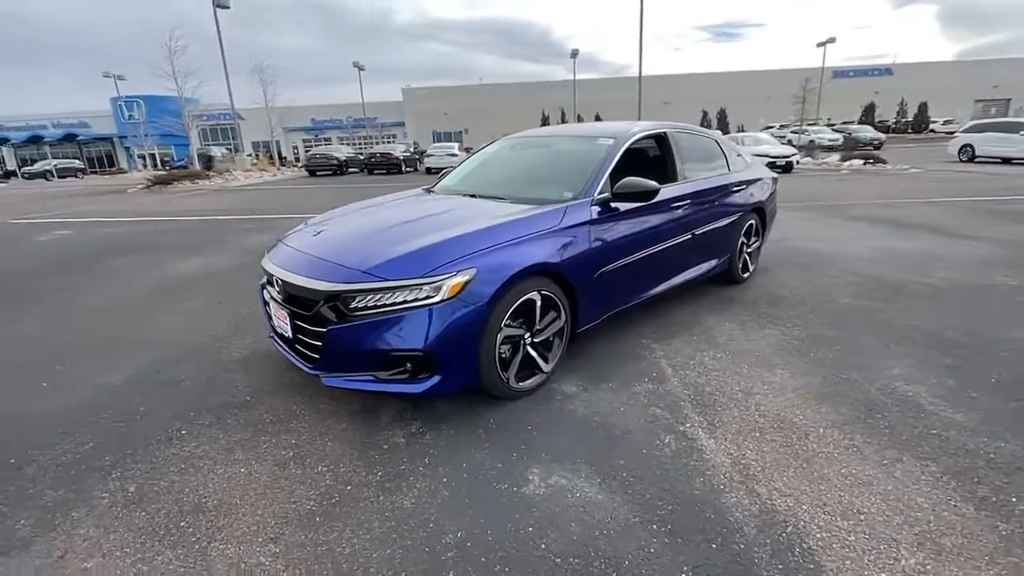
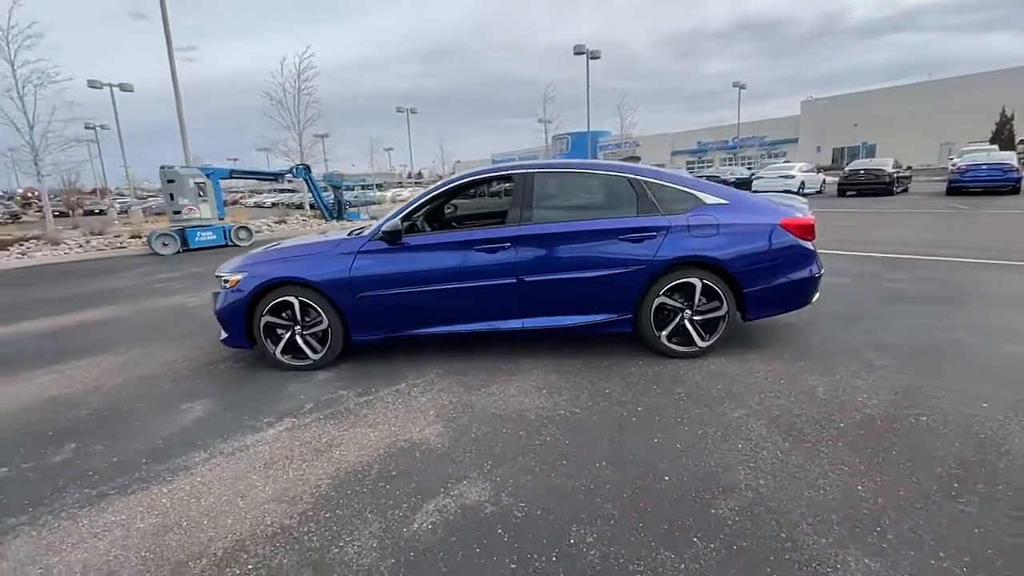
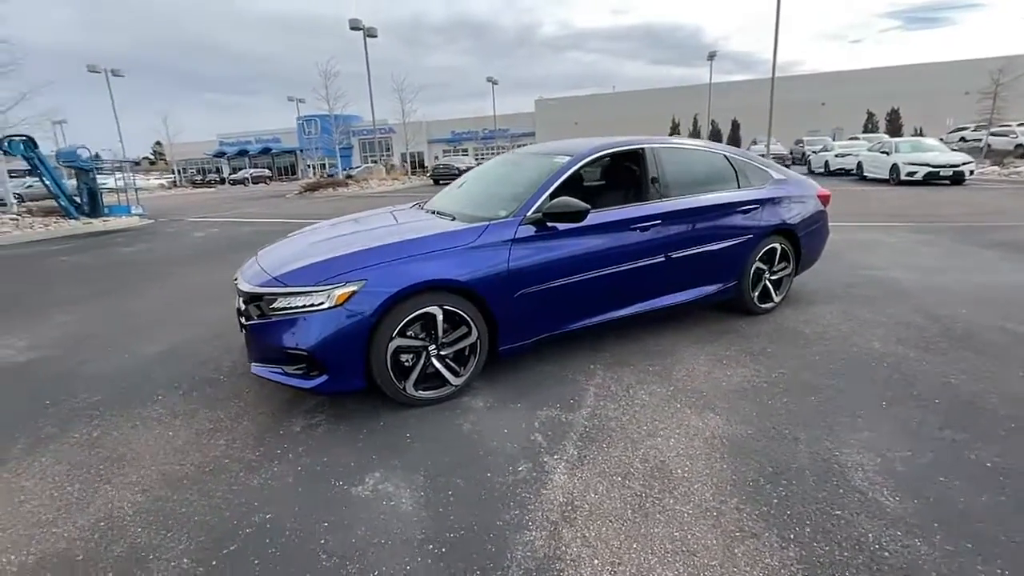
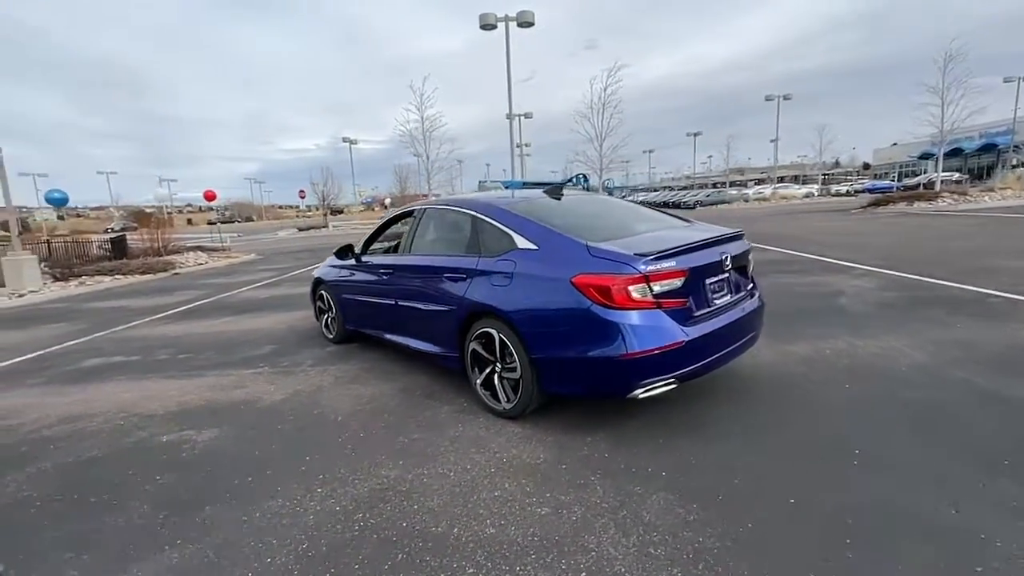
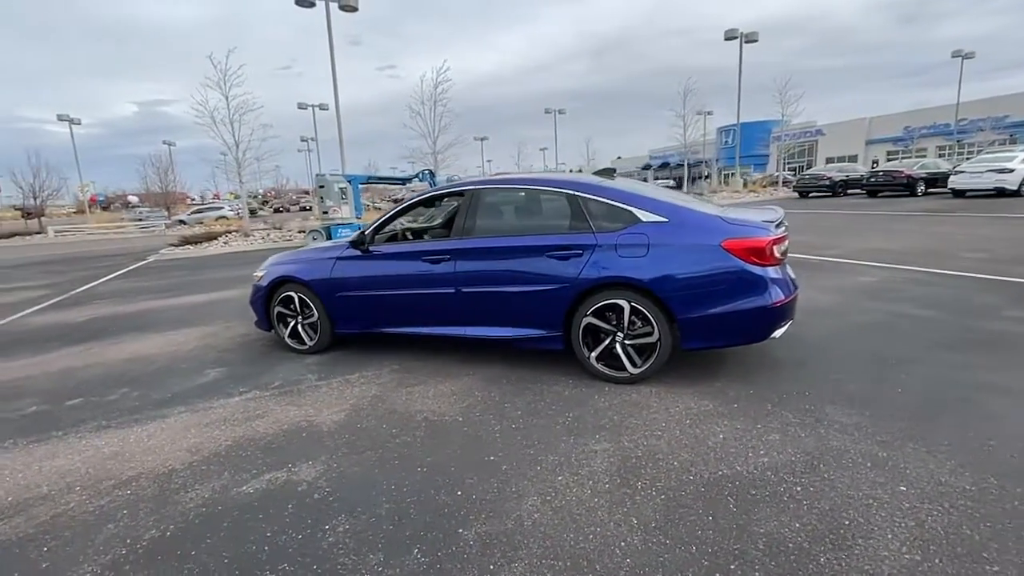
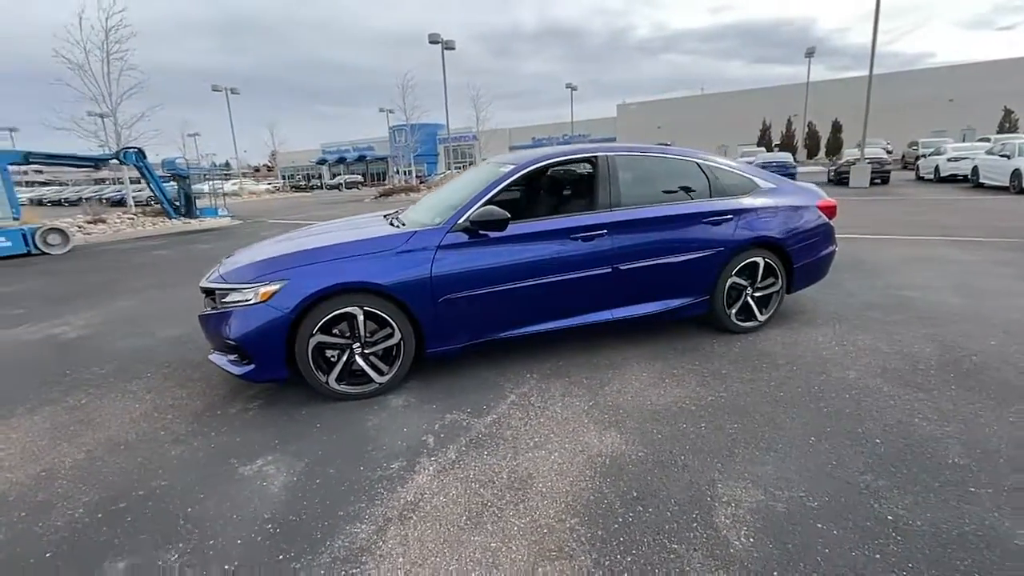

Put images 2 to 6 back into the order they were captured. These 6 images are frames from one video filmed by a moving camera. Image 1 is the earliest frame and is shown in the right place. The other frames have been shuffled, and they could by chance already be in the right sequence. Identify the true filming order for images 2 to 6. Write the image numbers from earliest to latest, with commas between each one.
3, 6, 2, 5, 4
